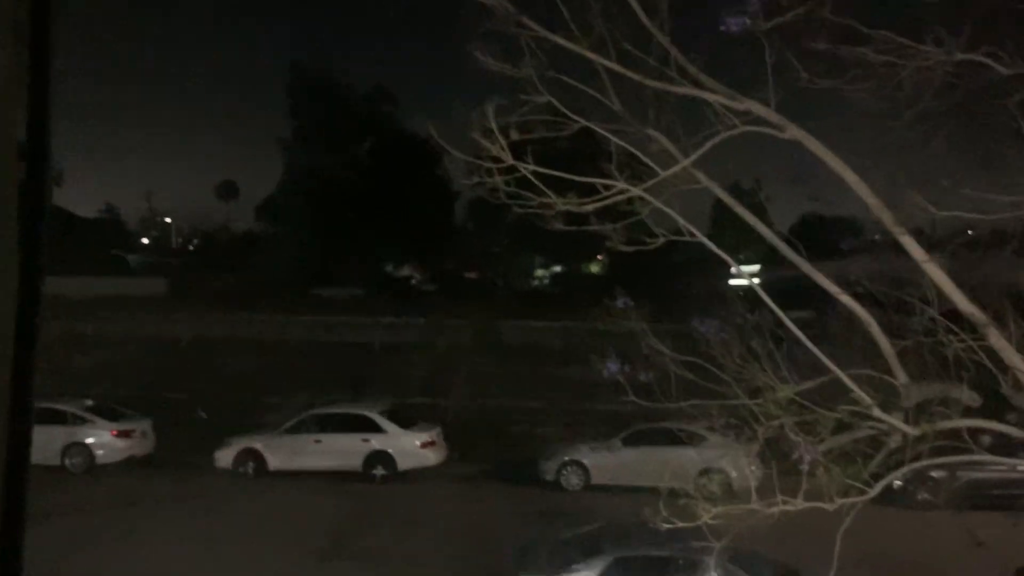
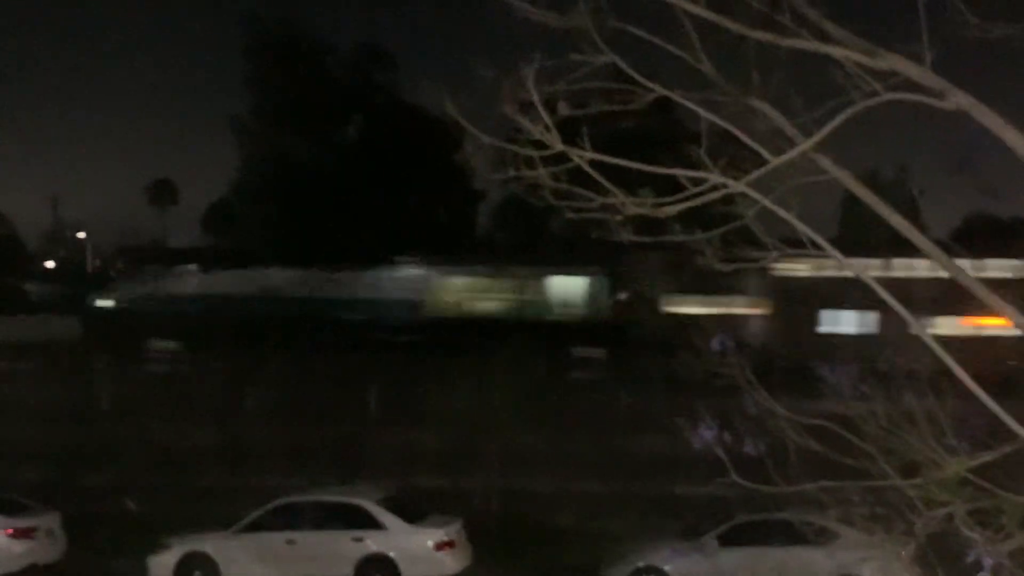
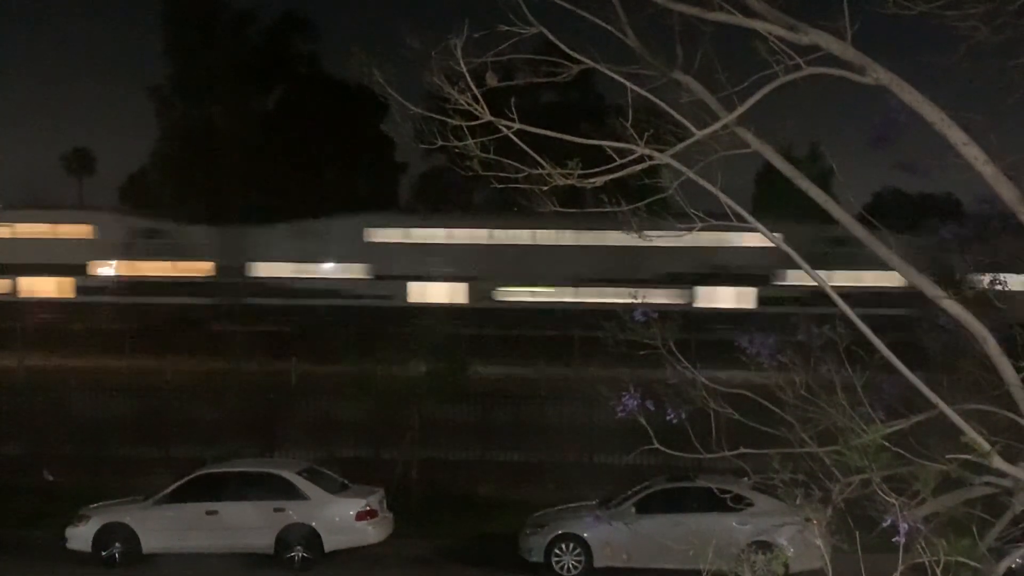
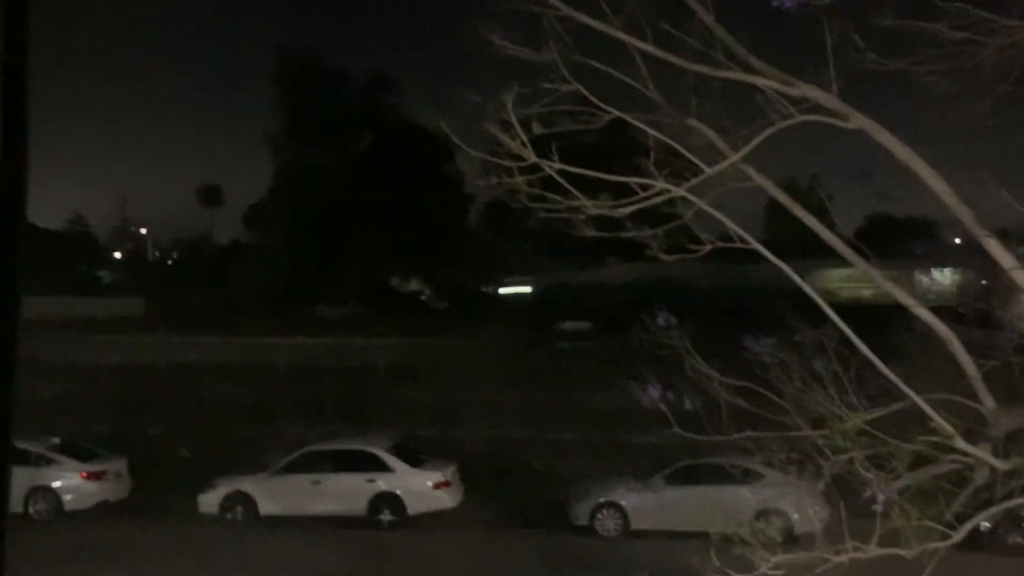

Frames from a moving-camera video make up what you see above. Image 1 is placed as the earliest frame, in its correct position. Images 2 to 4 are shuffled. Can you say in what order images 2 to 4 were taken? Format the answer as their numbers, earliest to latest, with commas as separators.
4, 2, 3
